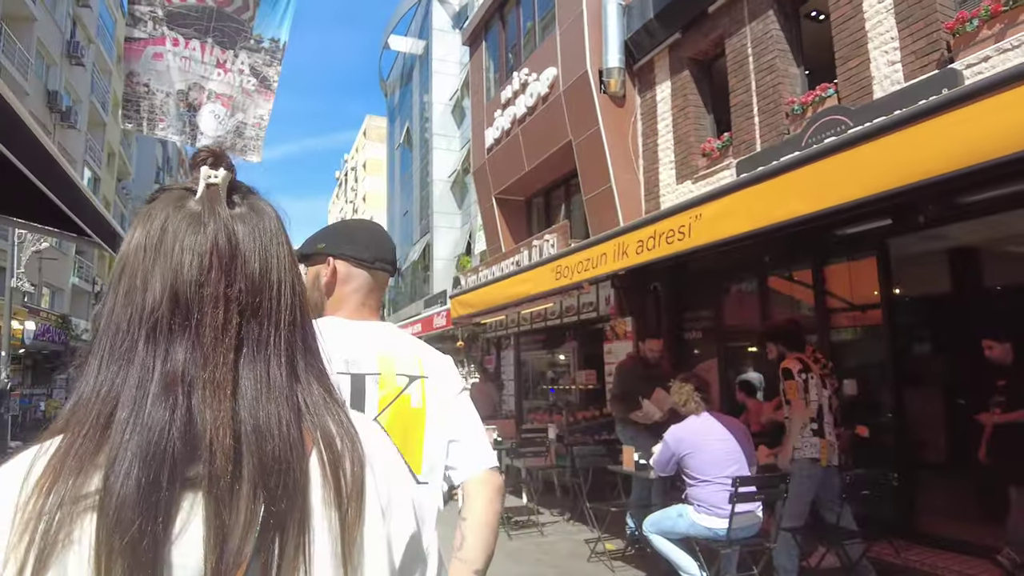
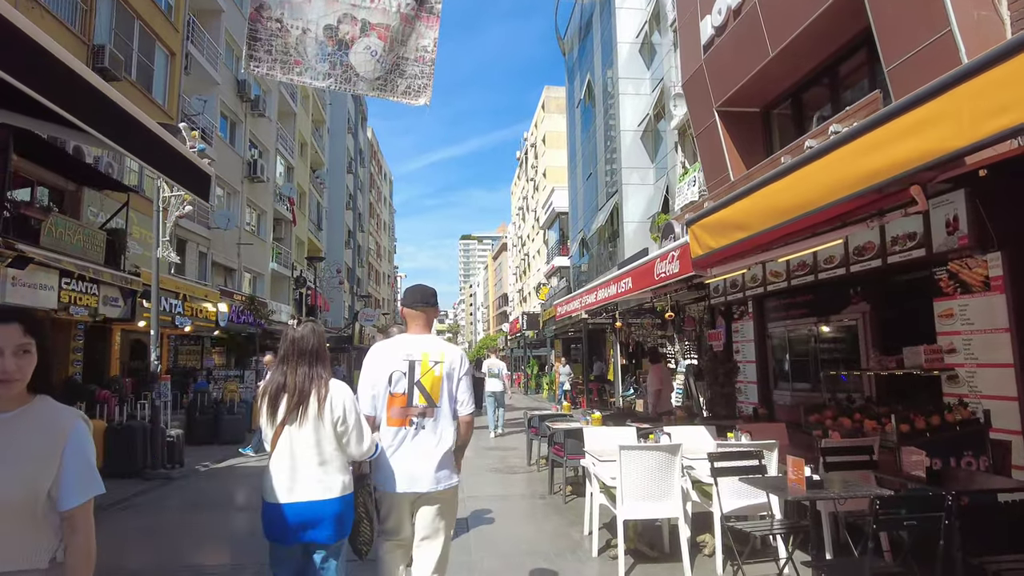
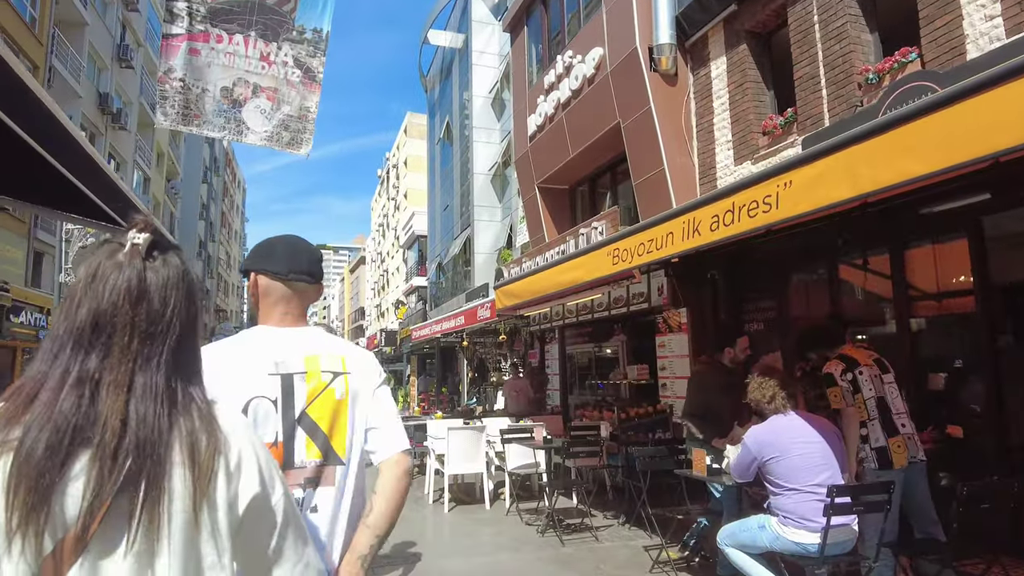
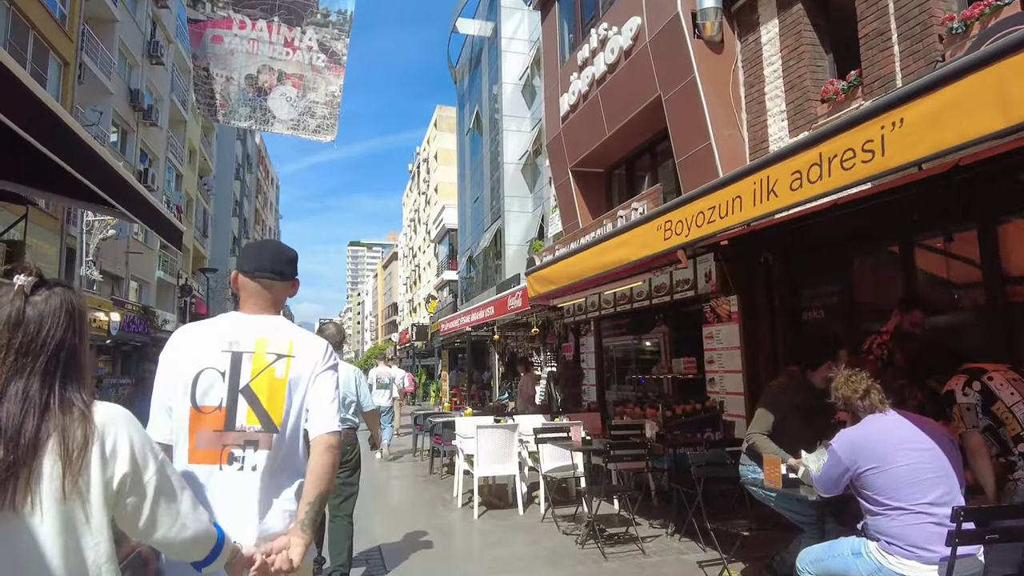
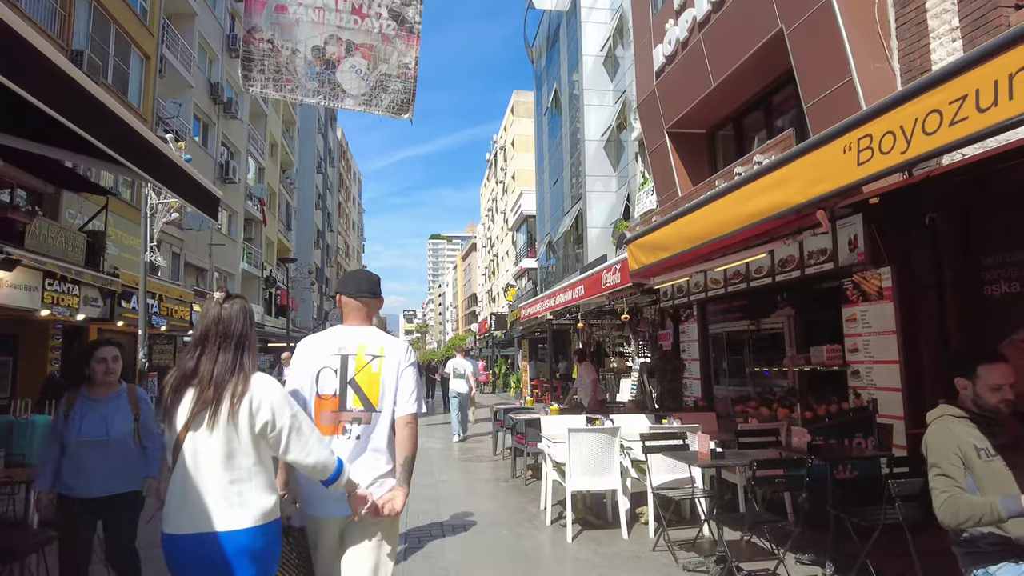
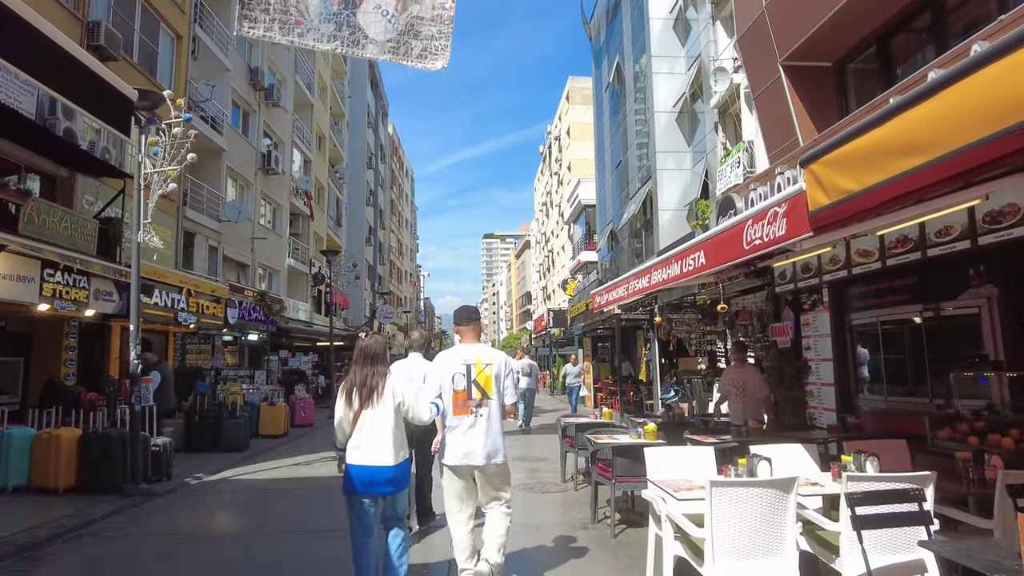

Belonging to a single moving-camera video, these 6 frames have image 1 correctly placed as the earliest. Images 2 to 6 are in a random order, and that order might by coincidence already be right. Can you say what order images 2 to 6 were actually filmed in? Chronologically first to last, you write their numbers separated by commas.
3, 4, 5, 2, 6
